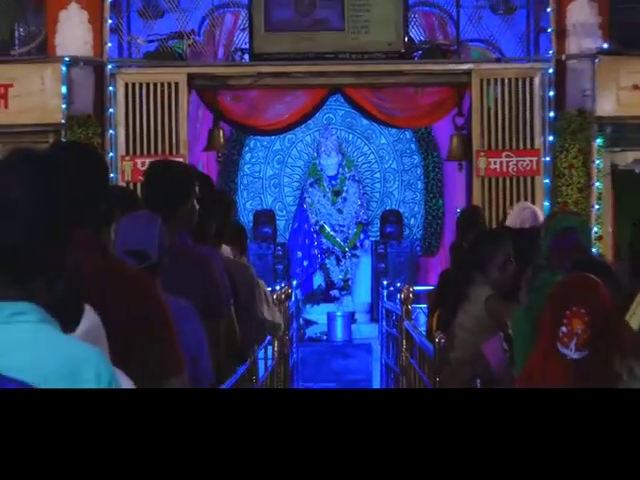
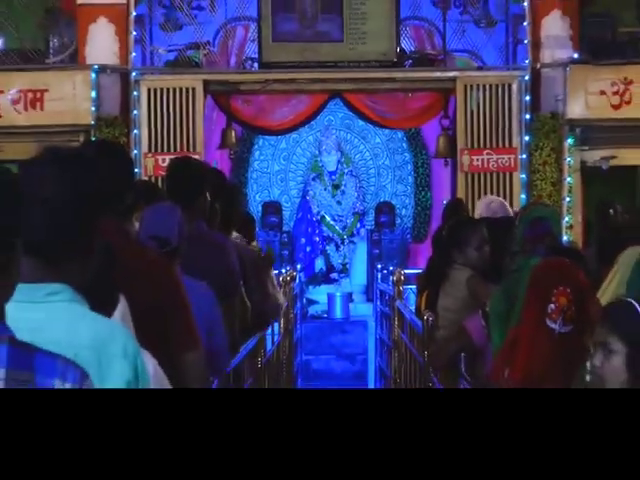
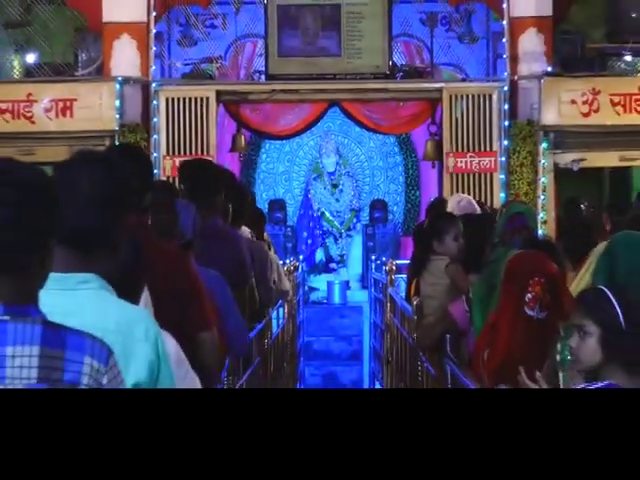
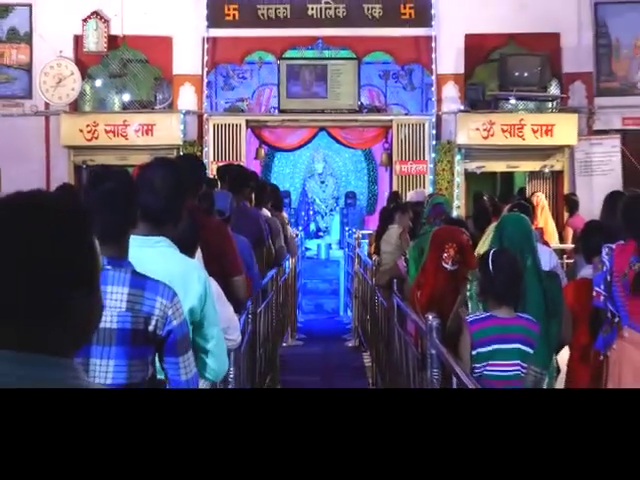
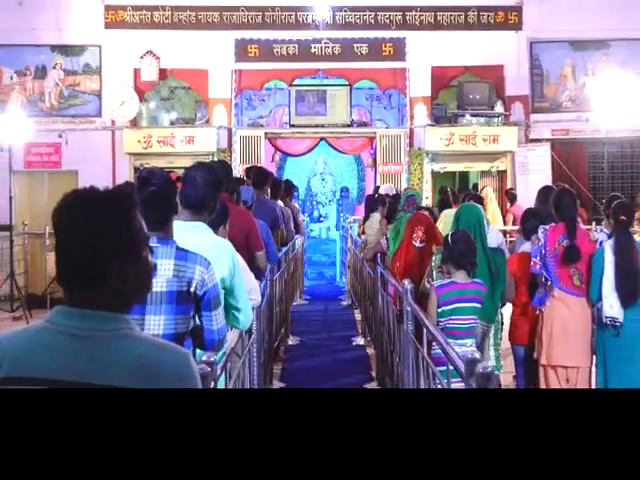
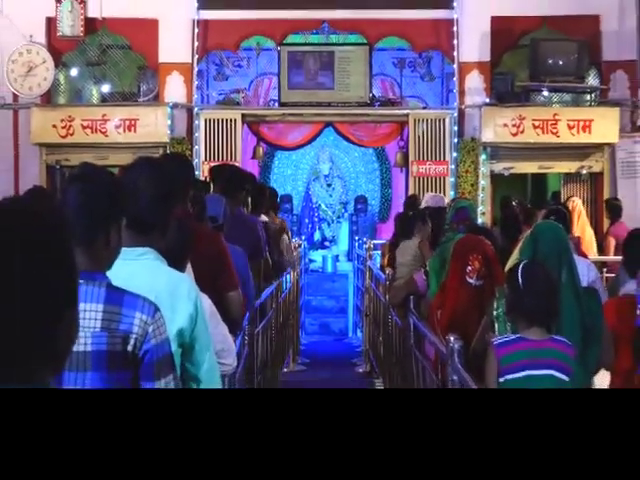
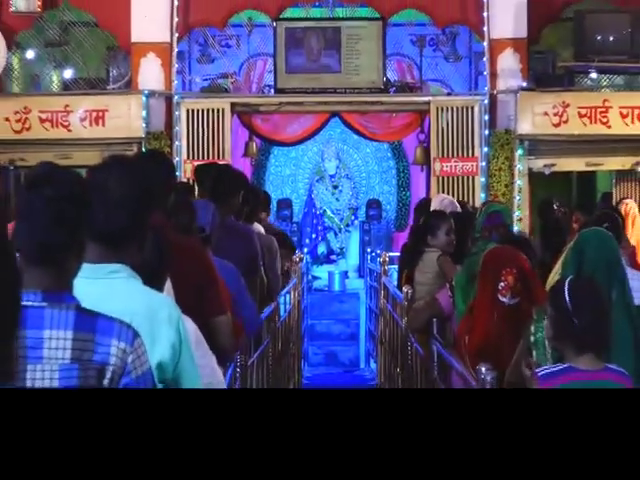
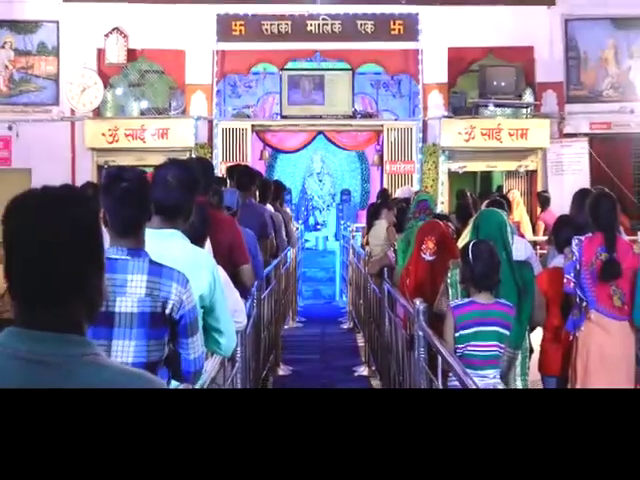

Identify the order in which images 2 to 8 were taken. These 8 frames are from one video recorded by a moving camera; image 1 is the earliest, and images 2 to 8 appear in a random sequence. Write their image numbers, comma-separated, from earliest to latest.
2, 3, 7, 6, 4, 8, 5
